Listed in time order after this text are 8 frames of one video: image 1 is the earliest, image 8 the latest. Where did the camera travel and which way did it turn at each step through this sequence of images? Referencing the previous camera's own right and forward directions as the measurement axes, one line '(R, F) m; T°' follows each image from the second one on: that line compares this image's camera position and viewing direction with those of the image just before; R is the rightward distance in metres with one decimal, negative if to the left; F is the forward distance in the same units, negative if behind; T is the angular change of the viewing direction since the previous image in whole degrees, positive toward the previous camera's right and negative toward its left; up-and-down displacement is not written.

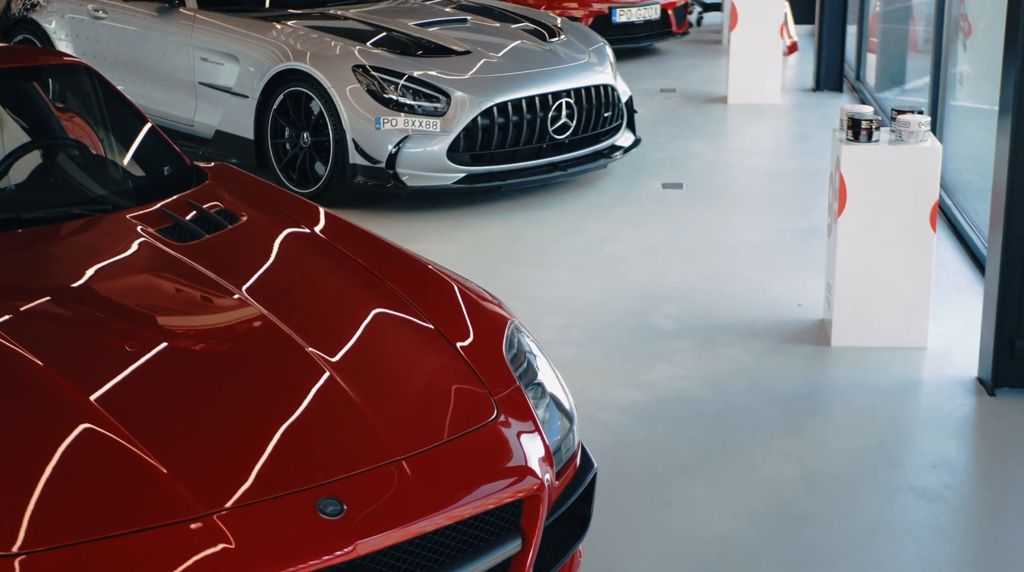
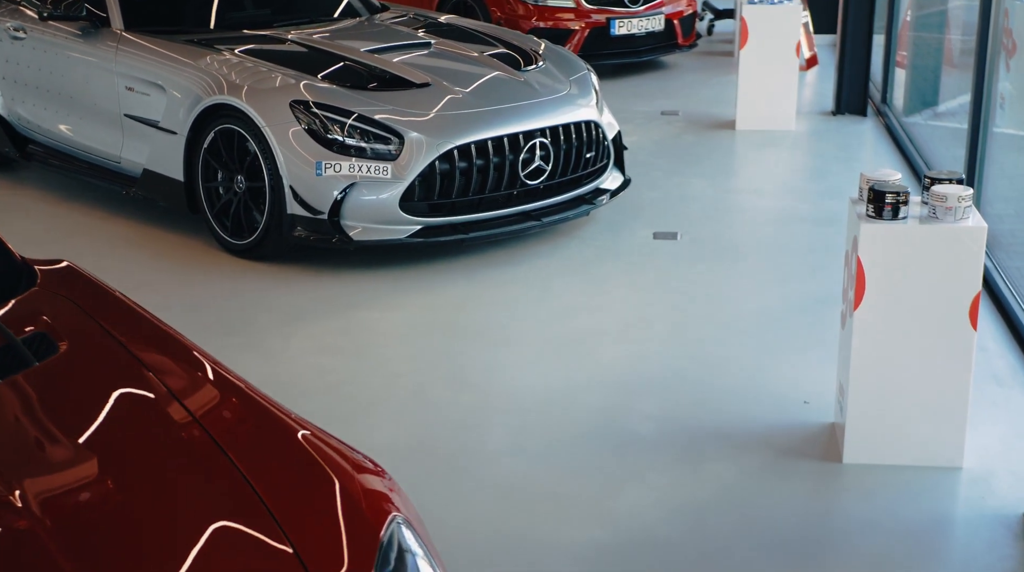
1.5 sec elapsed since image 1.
(+0.2, +0.6) m; -1°
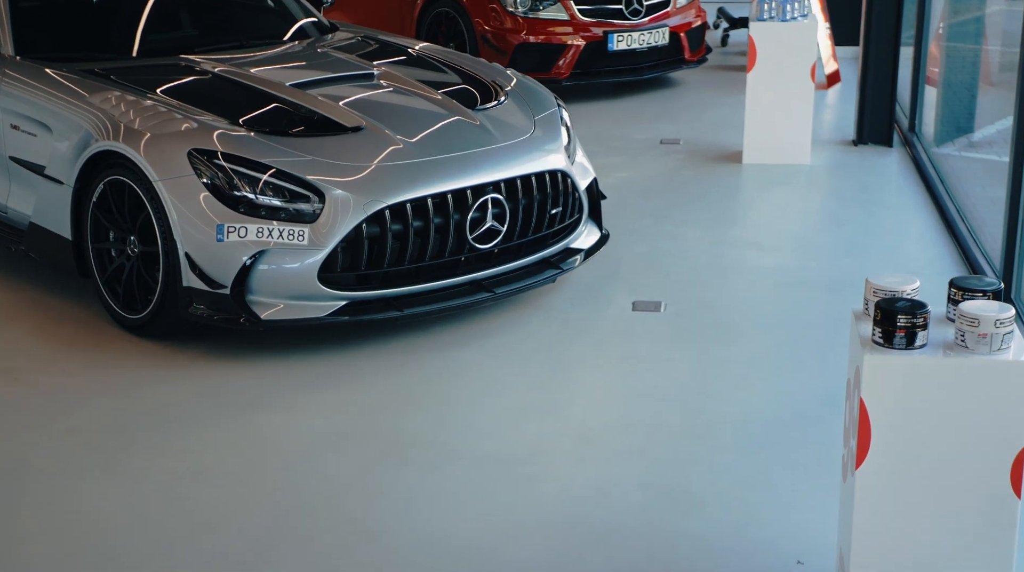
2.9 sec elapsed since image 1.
(+0.2, +0.6) m; -1°
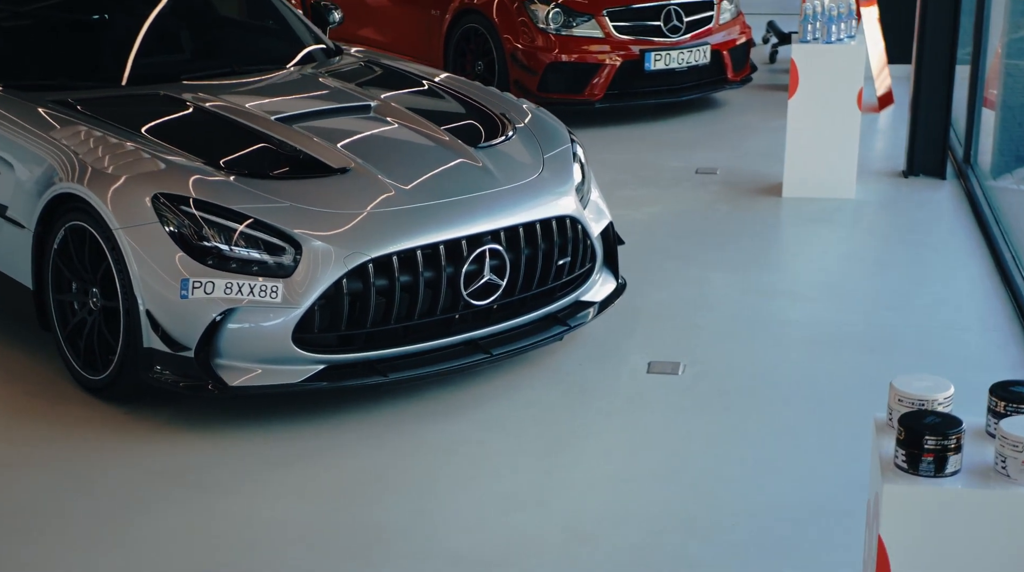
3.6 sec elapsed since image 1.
(+0.1, +0.3) m; -3°
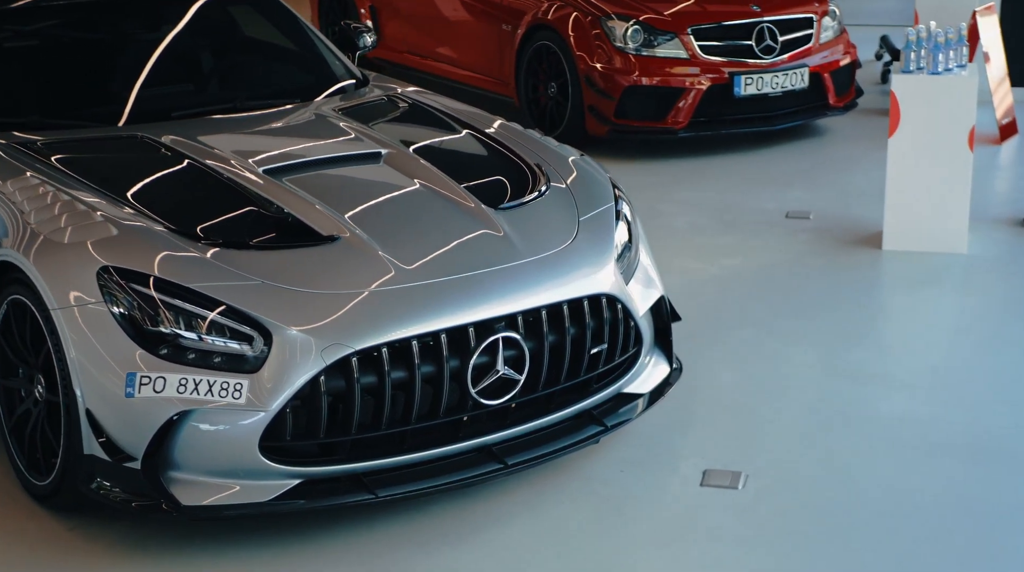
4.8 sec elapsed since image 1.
(+0.2, +0.5) m; -6°
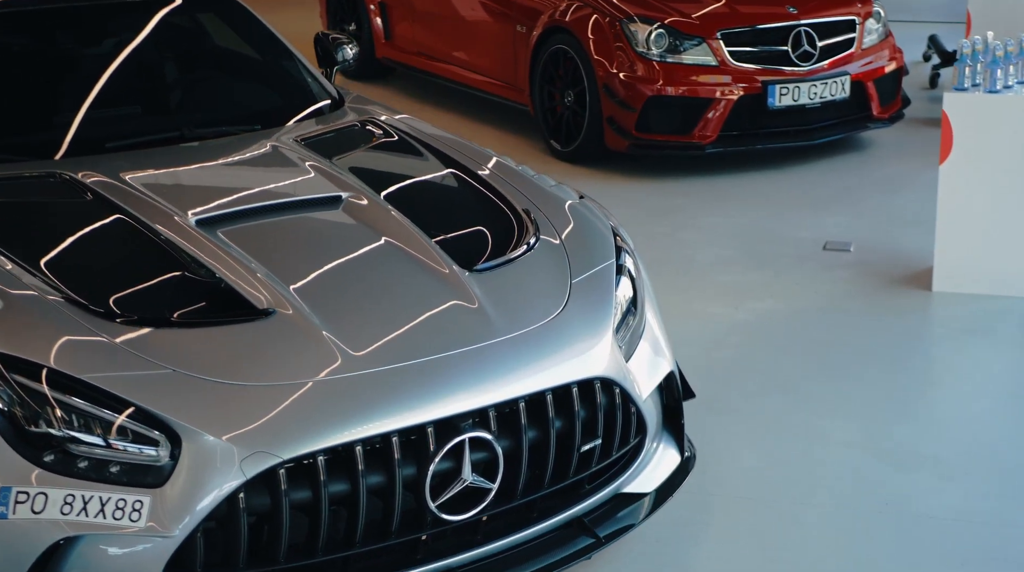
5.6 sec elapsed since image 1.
(+0.1, +0.5) m; -2°
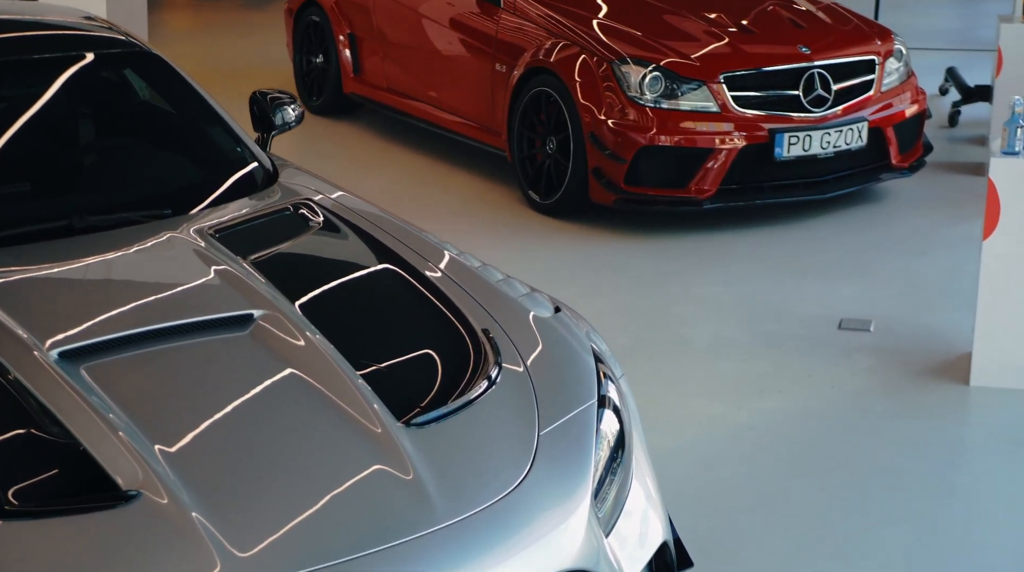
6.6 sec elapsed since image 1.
(+0.1, +0.5) m; 0°
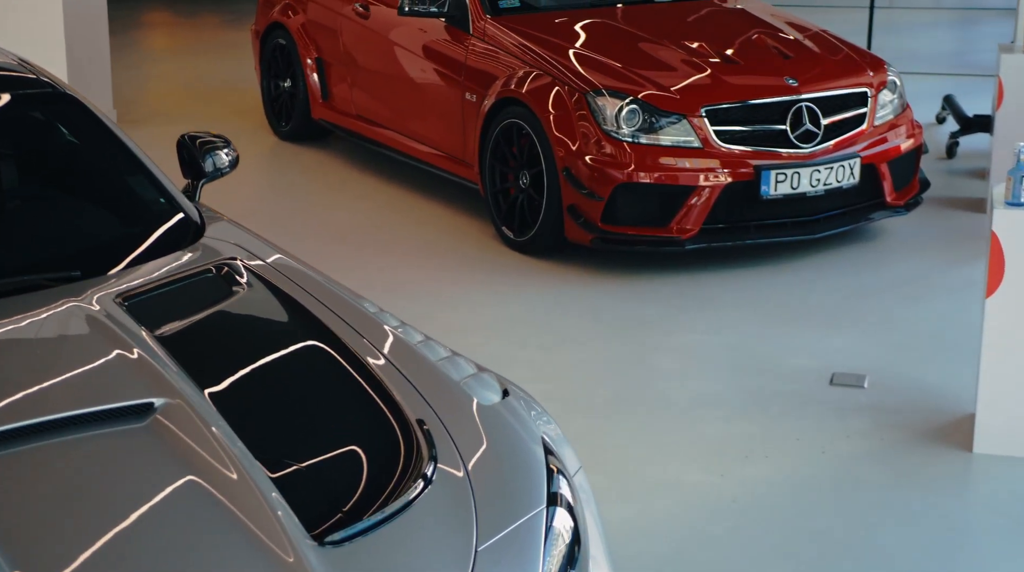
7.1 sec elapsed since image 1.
(+0.1, +0.3) m; 0°
